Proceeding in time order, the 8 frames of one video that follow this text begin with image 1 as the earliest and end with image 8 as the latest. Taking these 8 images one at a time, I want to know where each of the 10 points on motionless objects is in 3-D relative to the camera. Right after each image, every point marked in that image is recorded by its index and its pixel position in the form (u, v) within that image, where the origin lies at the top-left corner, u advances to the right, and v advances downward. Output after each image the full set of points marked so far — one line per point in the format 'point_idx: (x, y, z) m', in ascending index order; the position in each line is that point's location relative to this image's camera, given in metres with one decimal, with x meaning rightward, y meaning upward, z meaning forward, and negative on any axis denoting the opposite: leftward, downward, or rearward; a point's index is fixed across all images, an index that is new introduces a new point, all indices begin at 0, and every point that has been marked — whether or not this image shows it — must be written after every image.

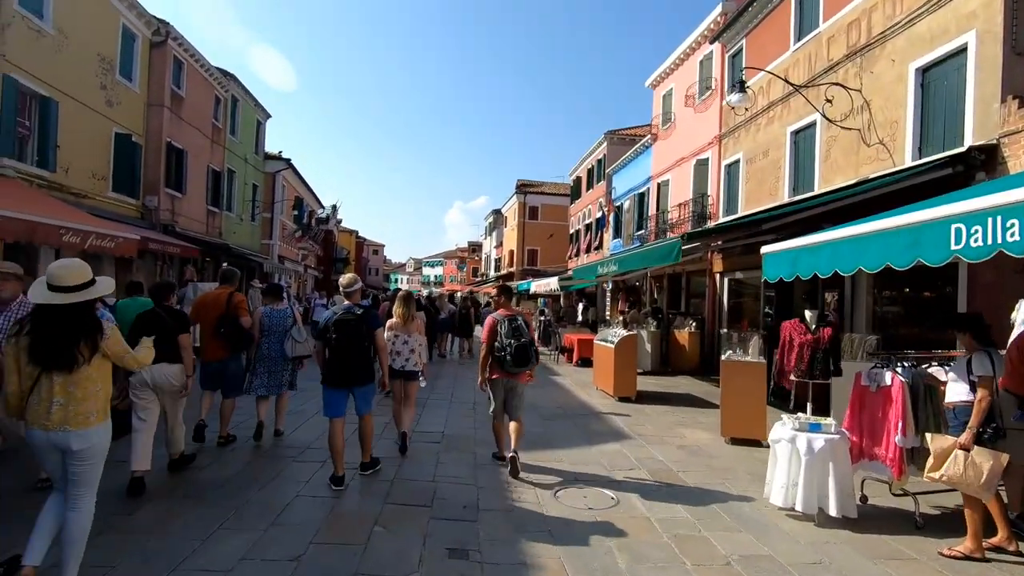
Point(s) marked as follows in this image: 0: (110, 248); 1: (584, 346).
0: (-7.2, +0.7, +9.9) m
1: (+1.8, -1.5, +14.1) m
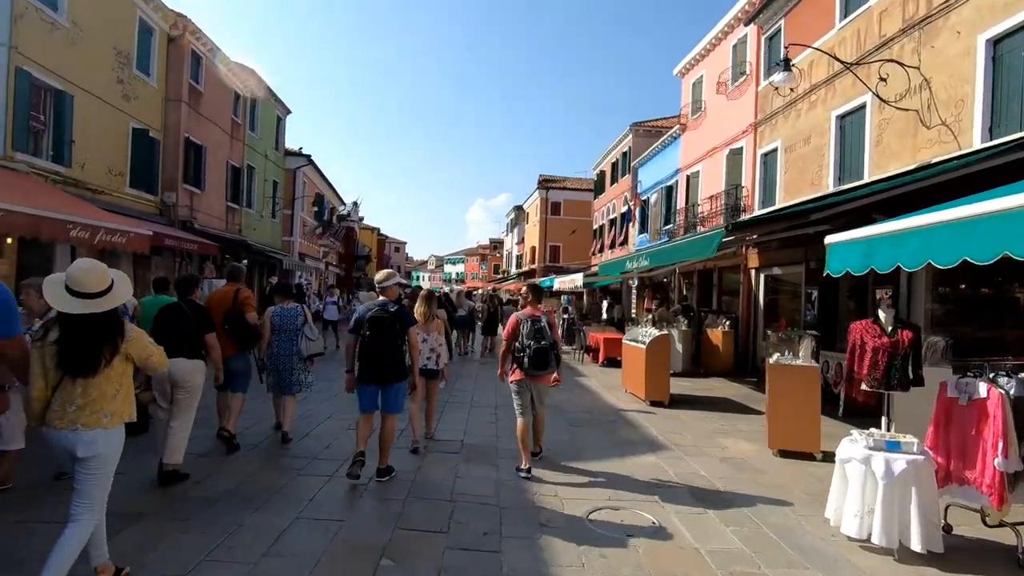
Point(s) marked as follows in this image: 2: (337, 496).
0: (-6.8, +0.8, +9.6) m
1: (+2.4, -1.4, +13.5) m
2: (-1.3, -1.6, +4.2) m
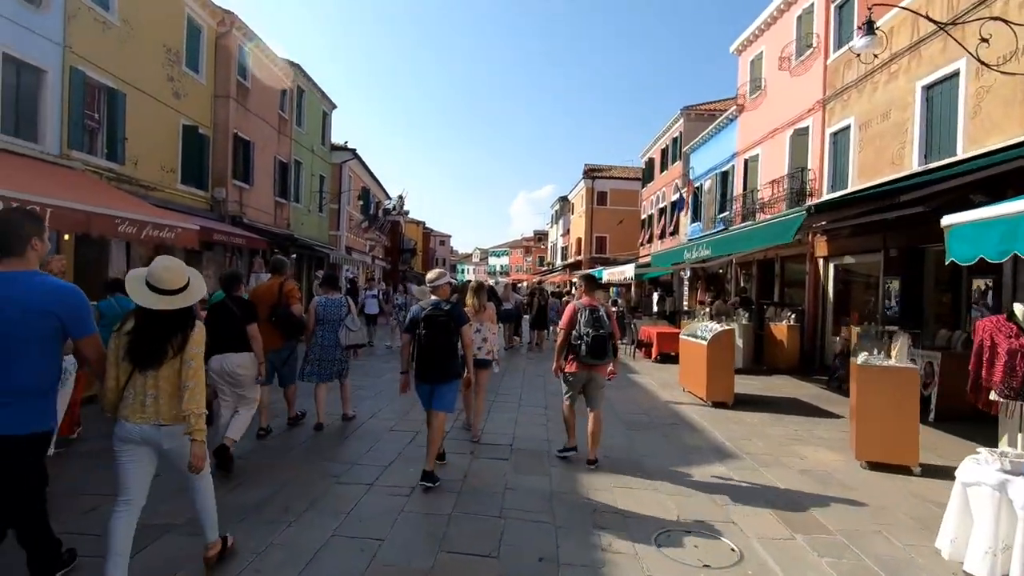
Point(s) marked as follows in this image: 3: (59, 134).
0: (-6.0, +0.9, +9.6) m
1: (+3.5, -1.2, +12.8) m
2: (-0.9, -1.6, +3.9) m
3: (-8.6, +2.9, +10.4) m
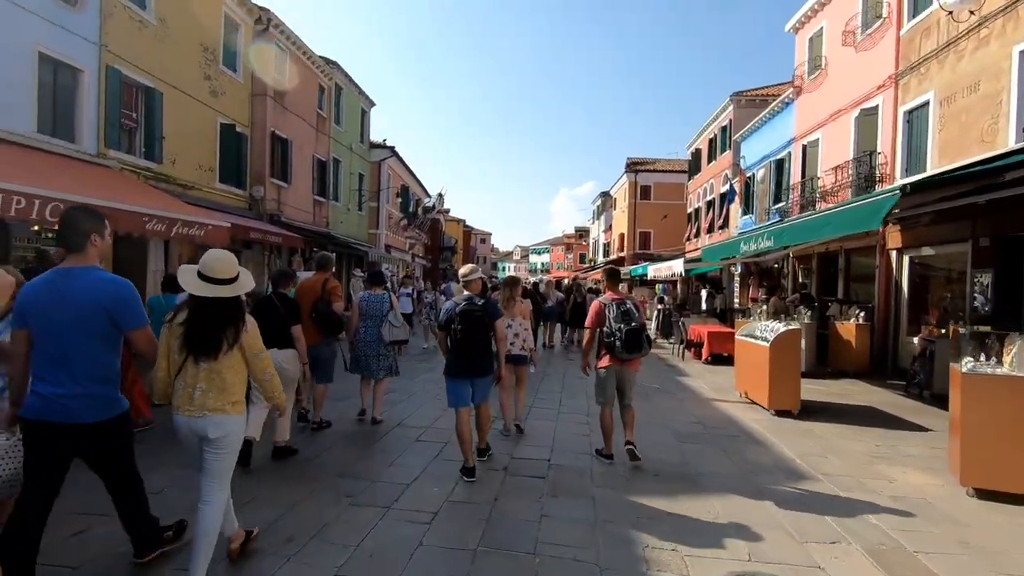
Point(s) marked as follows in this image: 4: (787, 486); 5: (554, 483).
0: (-5.3, +0.9, +9.4) m
1: (+4.4, -1.1, +11.9) m
2: (-0.7, -1.5, +3.3) m
3: (-7.9, +2.9, +10.4) m
4: (+2.4, -1.7, +4.7) m
5: (+0.3, -1.6, +4.5) m
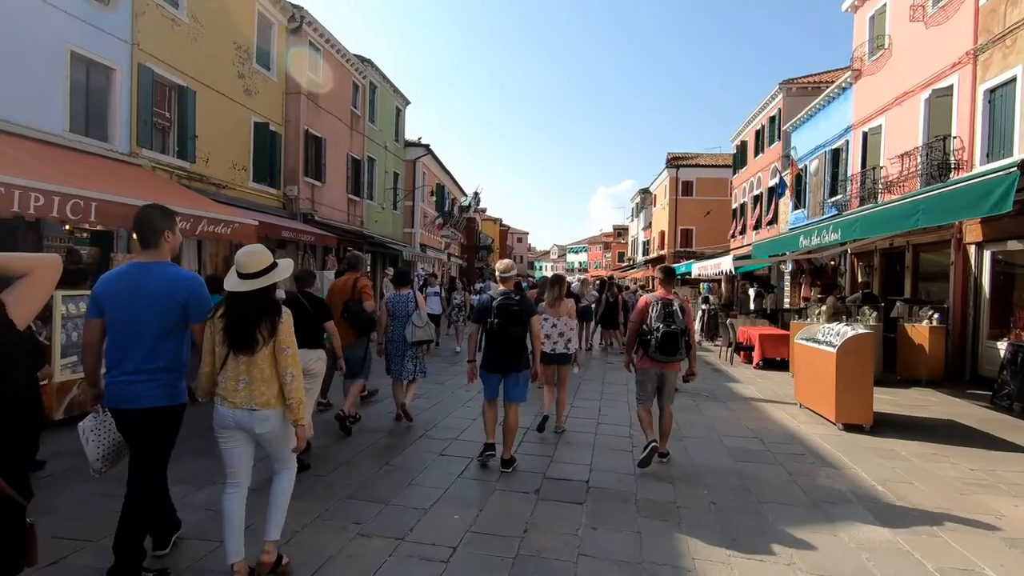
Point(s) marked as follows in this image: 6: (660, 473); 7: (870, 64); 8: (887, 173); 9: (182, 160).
0: (-4.8, +0.9, +9.2) m
1: (+5.1, -1.1, +11.0) m
2: (-0.6, -1.5, +2.8) m
3: (-7.2, +2.9, +10.4) m
4: (+2.6, -1.7, +4.0) m
5: (+0.6, -1.6, +3.9) m
6: (+1.3, -1.6, +4.8) m
7: (+8.9, +5.6, +13.7) m
8: (+8.5, +2.6, +12.5) m
9: (-6.9, +2.7, +11.6) m
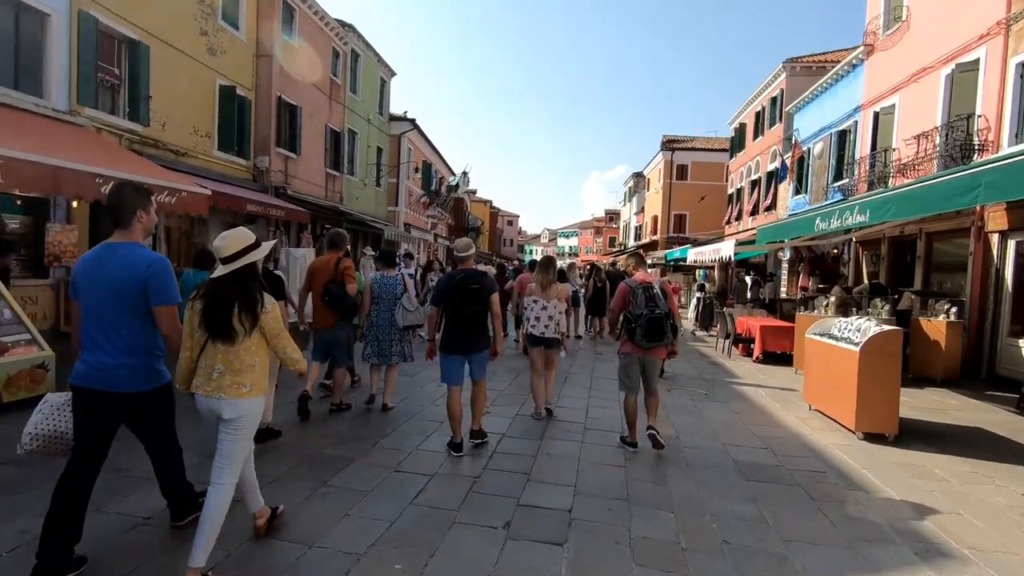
0: (-5.0, +1.2, +8.2) m
1: (+4.8, -0.9, +10.2) m
2: (-0.8, -1.5, +2.0) m
3: (-7.4, +3.3, +9.3) m
4: (+2.4, -1.6, +3.2) m
5: (+0.4, -1.5, +3.1) m
6: (+1.0, -1.5, +3.9) m
7: (+8.7, +5.8, +12.8) m
8: (+8.2, +2.8, +11.6) m
9: (-7.2, +3.2, +10.5) m
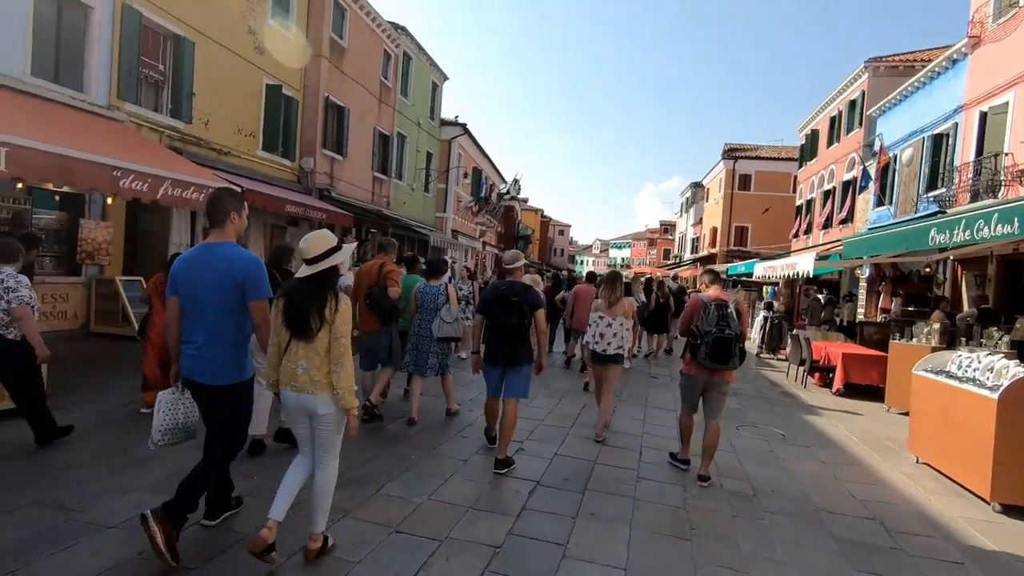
0: (-4.4, +1.2, +7.8) m
1: (+5.5, -1.2, +8.9) m
2: (-0.8, -1.5, +1.1) m
3: (-6.6, +3.4, +9.1) m
4: (+2.5, -1.8, +2.1) m
5: (+0.4, -1.6, +2.2) m
6: (+1.2, -1.6, +2.9) m
7: (+9.8, +5.3, +11.2) m
8: (+9.1, +2.3, +10.0) m
9: (-6.3, +3.1, +10.3) m
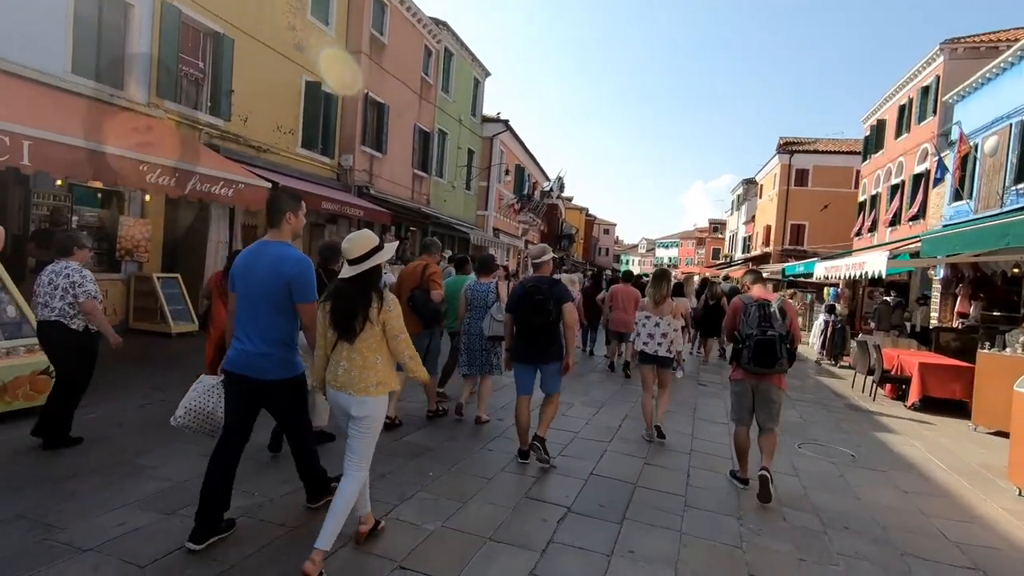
0: (-3.9, +1.2, +7.6) m
1: (+6.0, -1.3, +7.9) m
2: (-0.8, -1.5, +0.7) m
3: (-6.0, +3.4, +9.1) m
4: (+2.5, -1.8, +1.4) m
5: (+0.5, -1.6, +1.6) m
6: (+1.3, -1.6, +2.4) m
7: (+10.6, +5.2, +9.9) m
8: (+9.8, +2.2, +8.8) m
9: (-5.6, +3.2, +10.3) m
